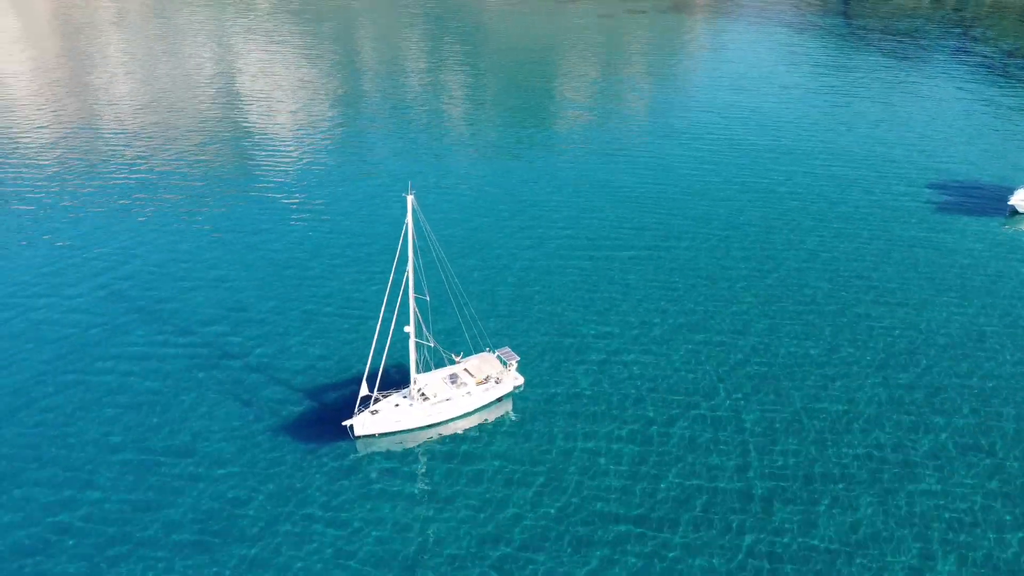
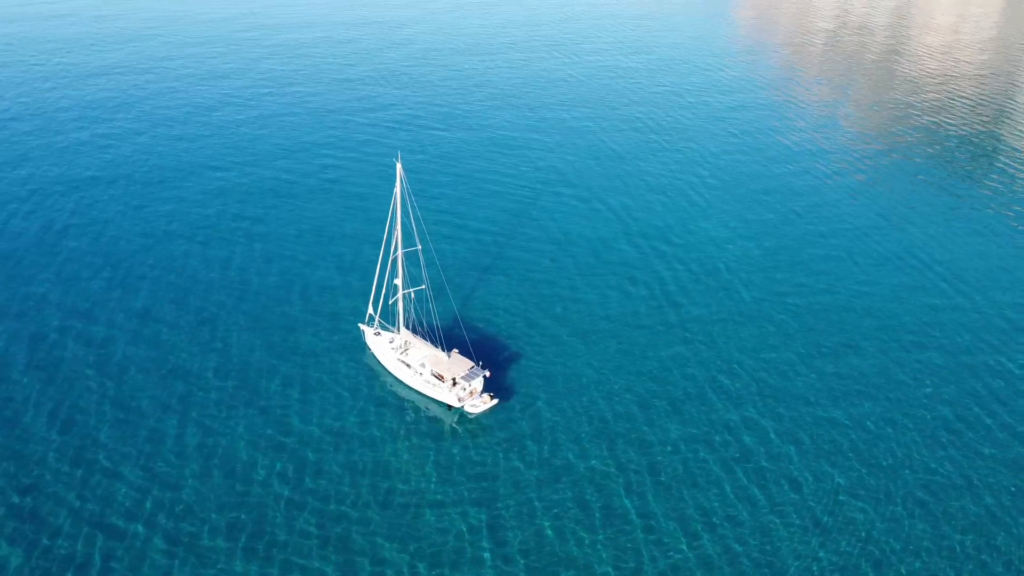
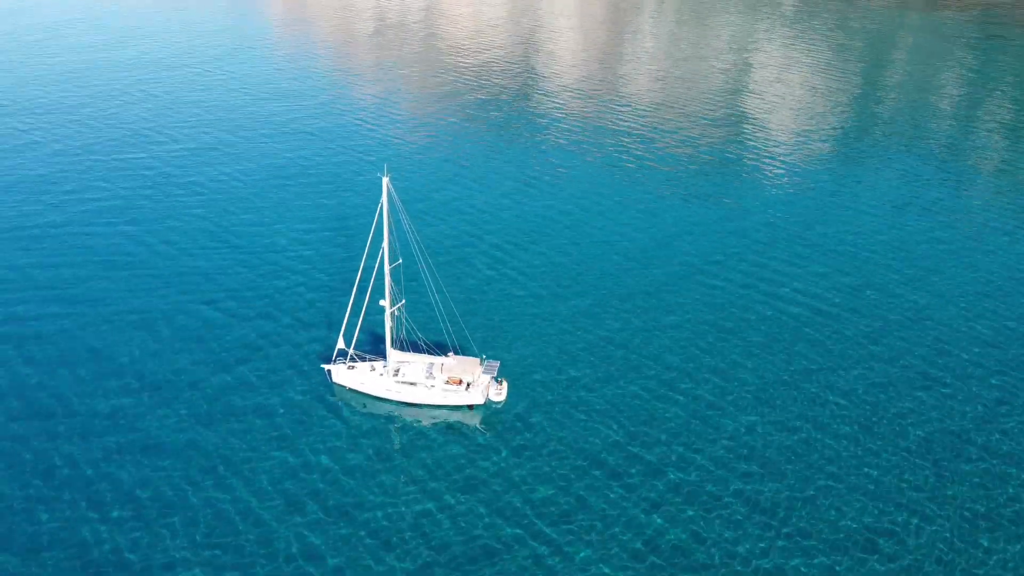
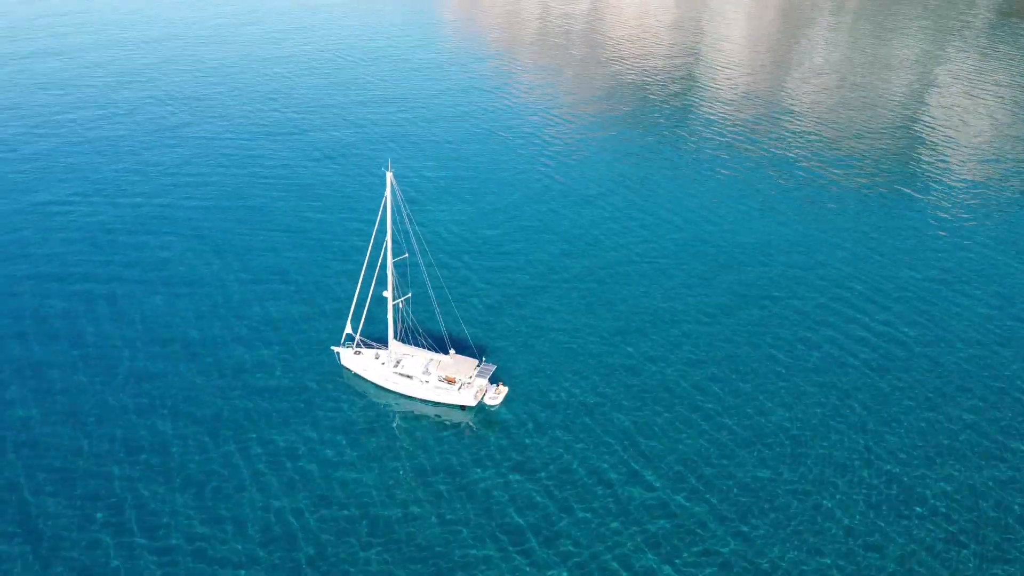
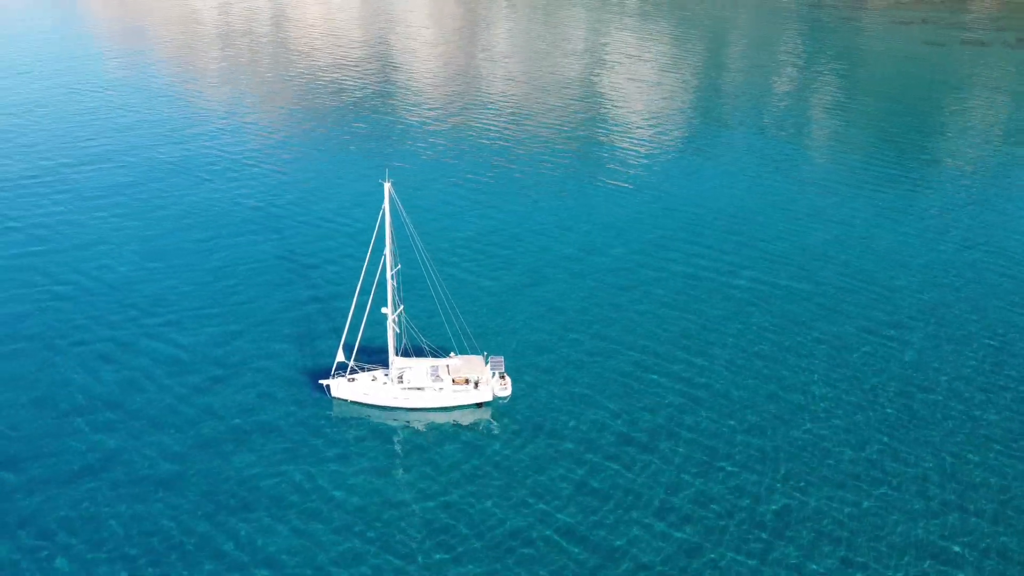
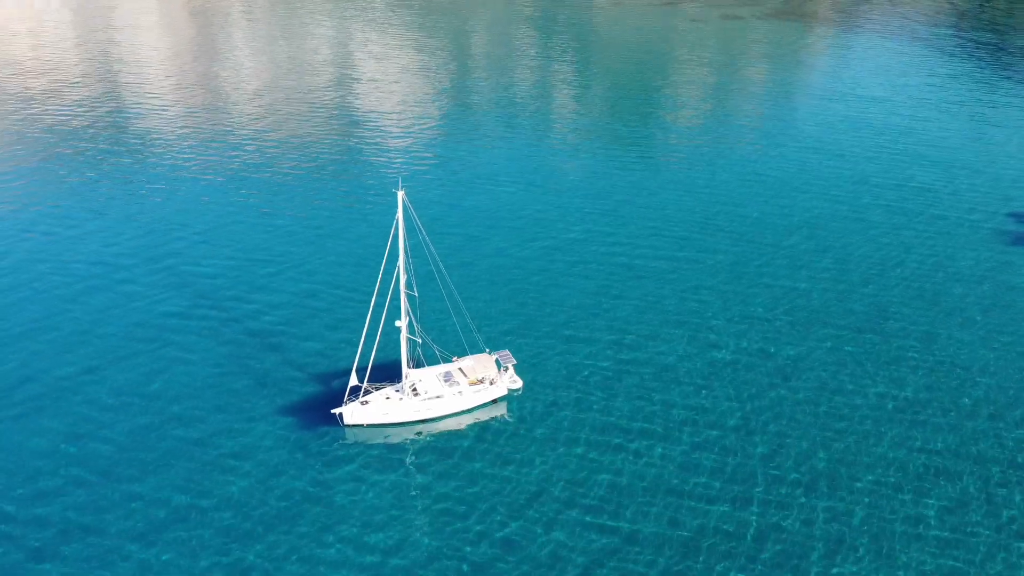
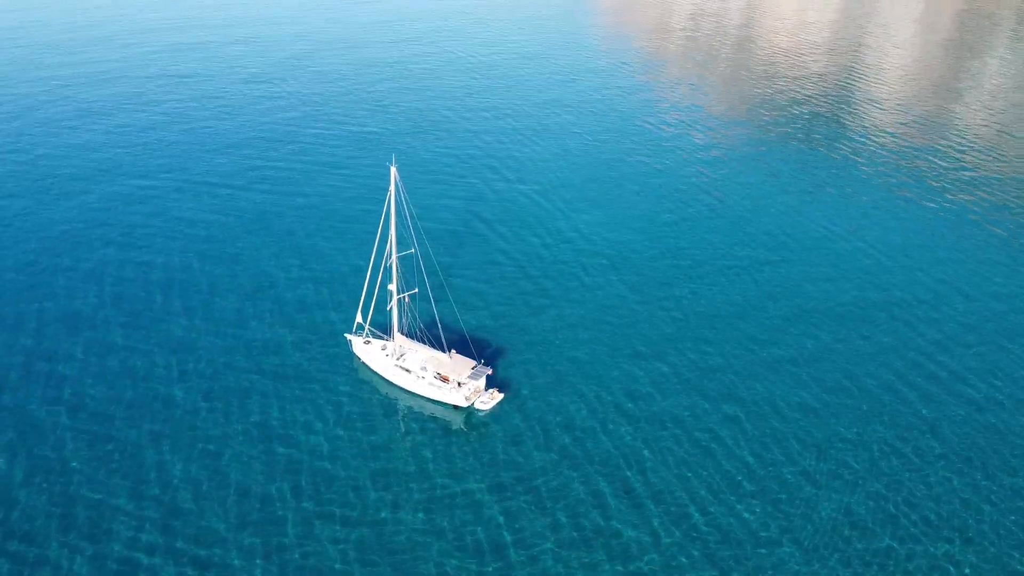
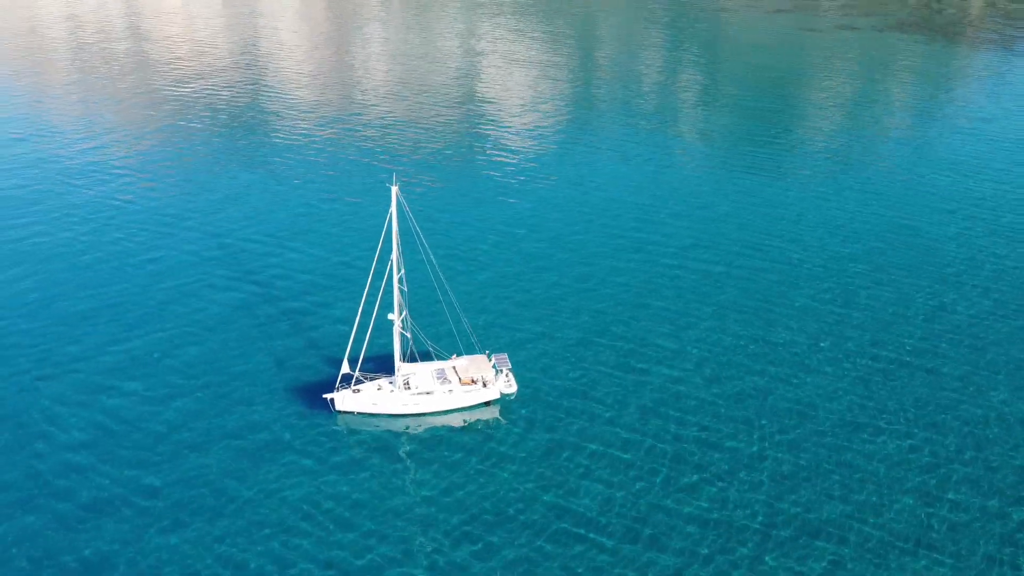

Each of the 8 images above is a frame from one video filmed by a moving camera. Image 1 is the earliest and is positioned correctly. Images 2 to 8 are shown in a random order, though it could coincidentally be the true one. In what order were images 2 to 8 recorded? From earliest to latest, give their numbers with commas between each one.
6, 8, 5, 3, 4, 7, 2
